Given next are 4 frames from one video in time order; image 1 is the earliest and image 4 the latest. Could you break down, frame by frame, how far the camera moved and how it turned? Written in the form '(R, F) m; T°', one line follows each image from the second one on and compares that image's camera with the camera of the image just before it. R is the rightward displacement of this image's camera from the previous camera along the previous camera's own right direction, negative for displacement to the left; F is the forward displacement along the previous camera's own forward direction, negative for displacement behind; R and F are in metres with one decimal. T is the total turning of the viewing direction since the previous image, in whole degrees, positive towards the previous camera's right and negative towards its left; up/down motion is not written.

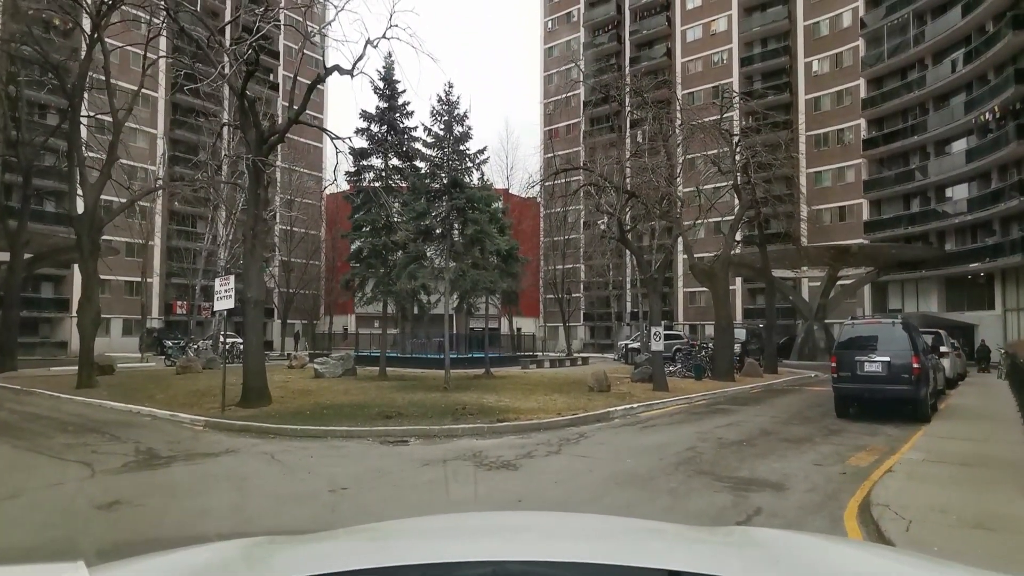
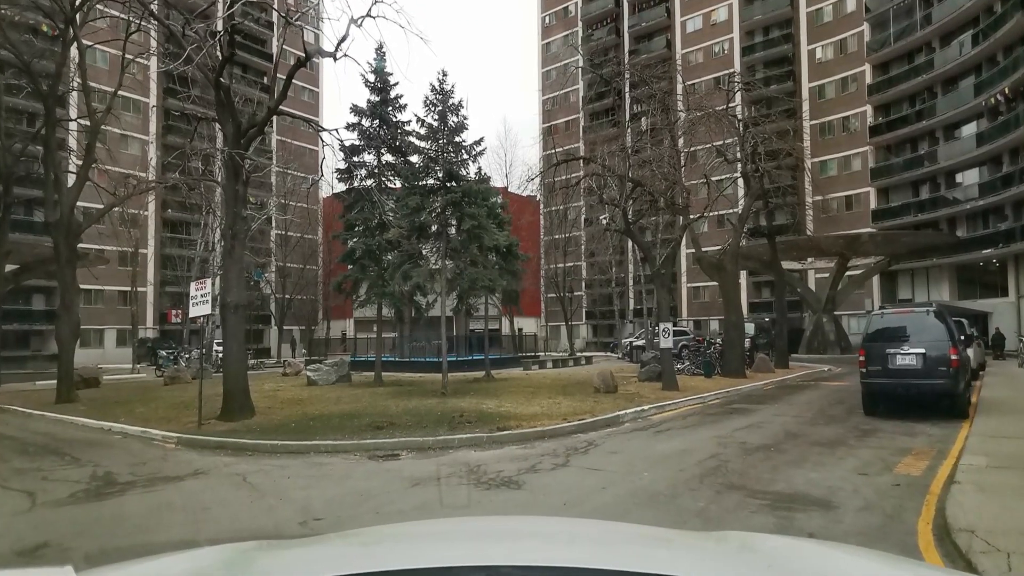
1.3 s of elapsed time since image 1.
(0.0, +0.9) m; 0°
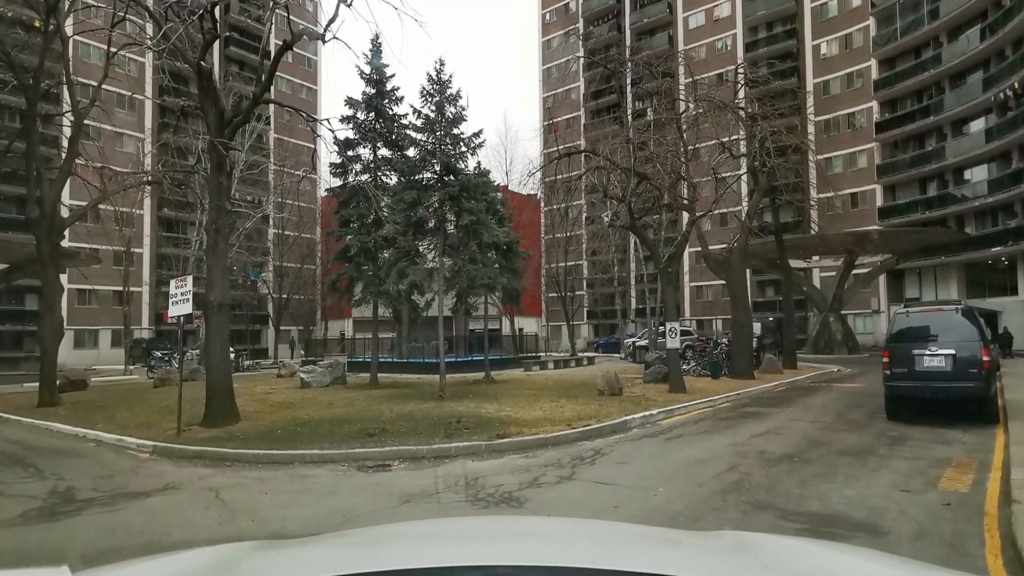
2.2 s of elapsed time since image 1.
(0.0, +0.7) m; 0°
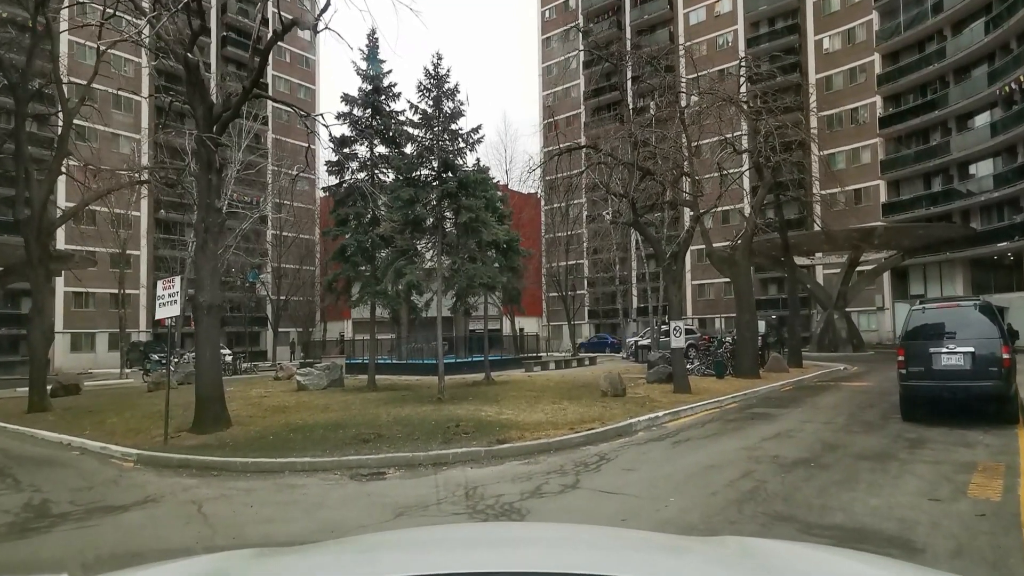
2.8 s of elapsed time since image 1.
(0.0, +0.4) m; 0°
